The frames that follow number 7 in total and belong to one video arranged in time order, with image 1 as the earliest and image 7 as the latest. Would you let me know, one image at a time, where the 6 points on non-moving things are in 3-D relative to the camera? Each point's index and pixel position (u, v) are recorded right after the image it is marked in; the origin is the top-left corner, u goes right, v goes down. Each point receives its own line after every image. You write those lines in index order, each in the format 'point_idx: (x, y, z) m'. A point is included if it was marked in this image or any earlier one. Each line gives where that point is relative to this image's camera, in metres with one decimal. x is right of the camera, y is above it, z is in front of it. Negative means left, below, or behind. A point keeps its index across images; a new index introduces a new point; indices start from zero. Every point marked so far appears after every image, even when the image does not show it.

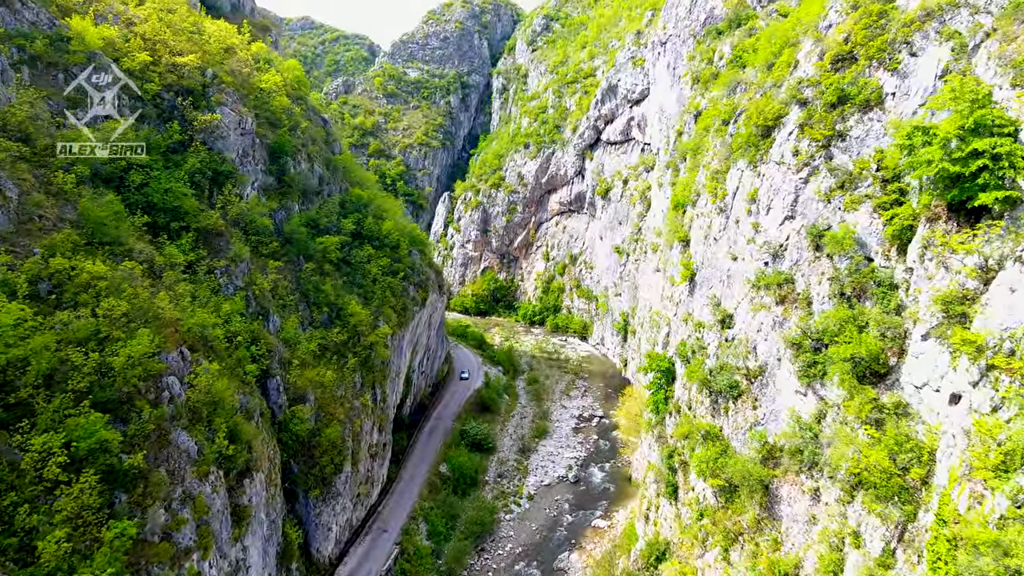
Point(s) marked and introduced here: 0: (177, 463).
0: (-7.1, -3.7, +14.0) m
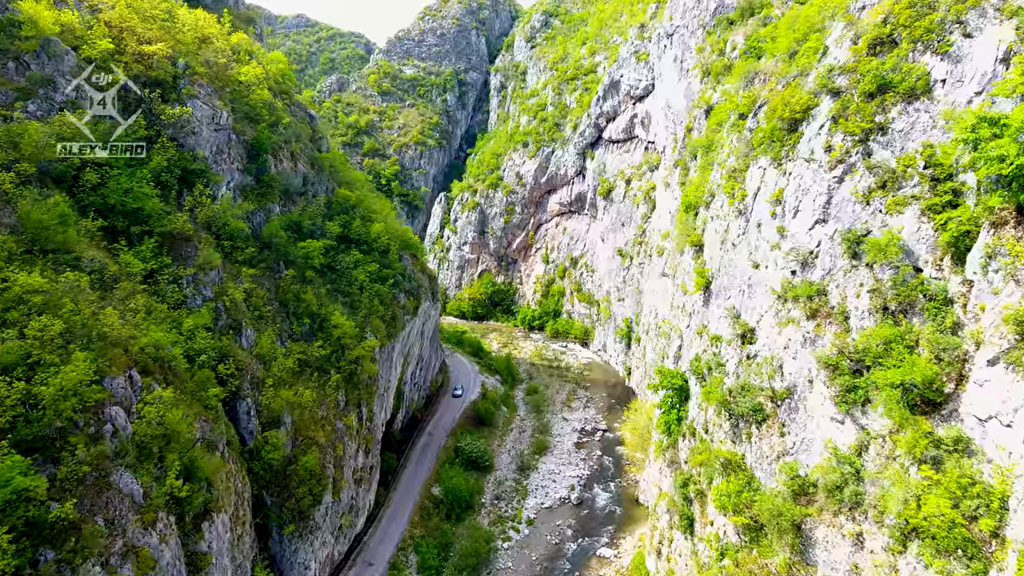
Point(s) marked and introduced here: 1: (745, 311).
0: (-7.2, -4.0, +12.0) m
1: (+6.7, -0.7, +18.9) m
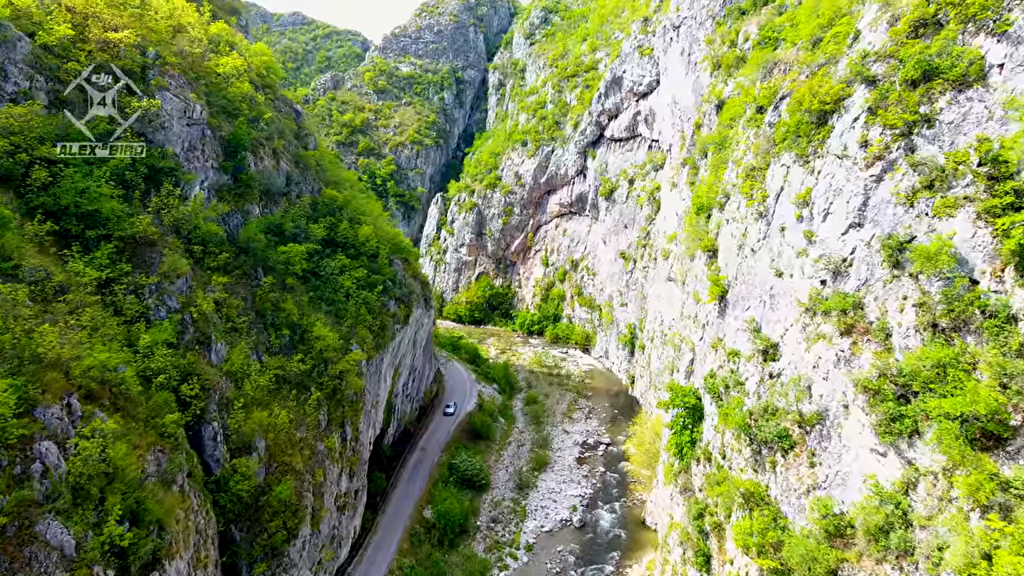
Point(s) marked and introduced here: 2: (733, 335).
0: (-7.2, -4.3, +10.2) m
1: (+6.6, -0.9, +17.1) m
2: (+6.2, -1.3, +18.6) m
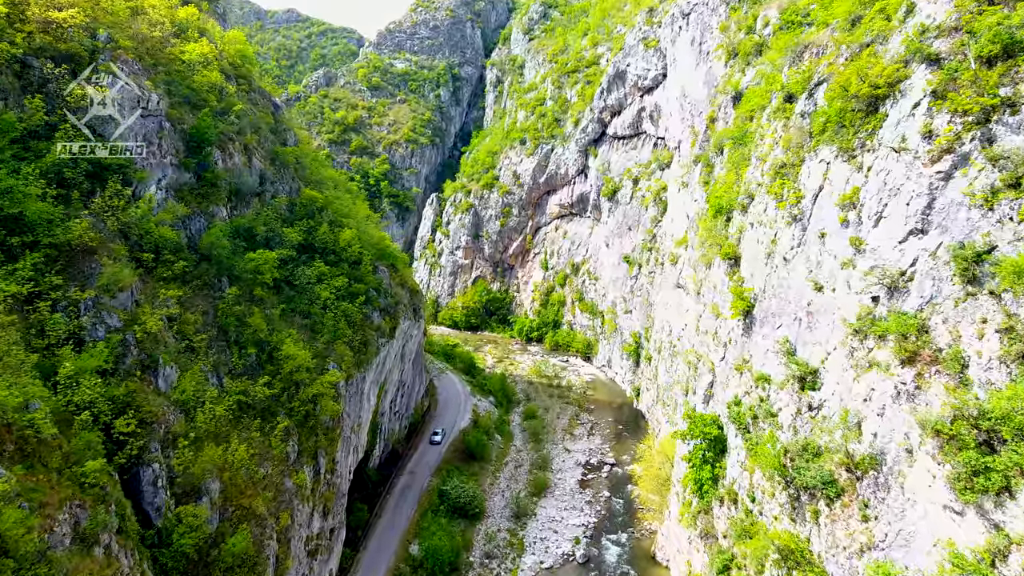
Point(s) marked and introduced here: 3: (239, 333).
0: (-7.3, -4.6, +7.7) m
1: (+6.5, -1.3, +14.7) m
2: (+6.1, -1.7, +16.2) m
3: (-7.6, -1.3, +18.4) m
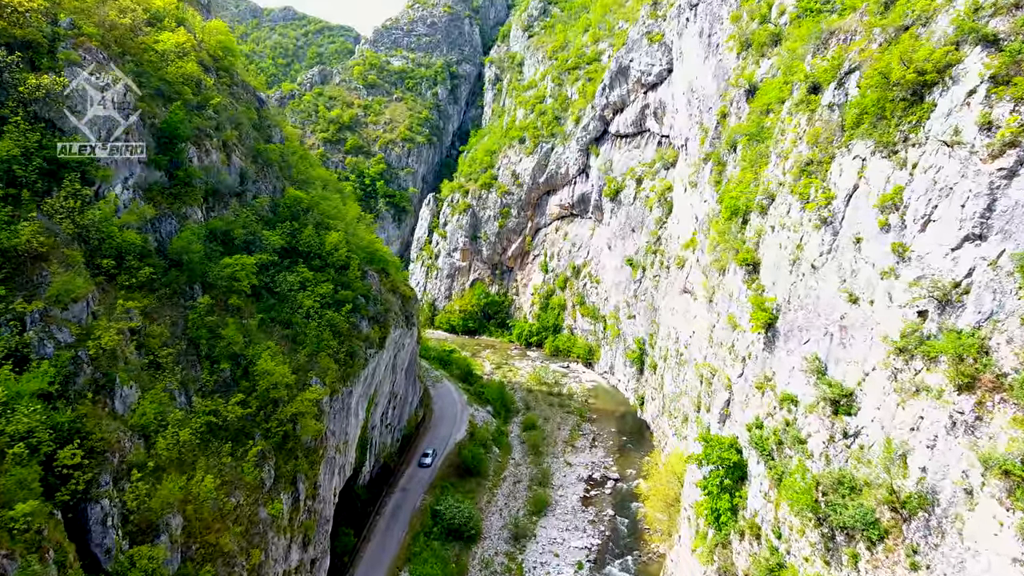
0: (-7.4, -4.9, +6.2) m
1: (+6.4, -1.5, +13.1) m
2: (+6.0, -1.9, +14.6) m
3: (-7.7, -1.5, +16.8) m
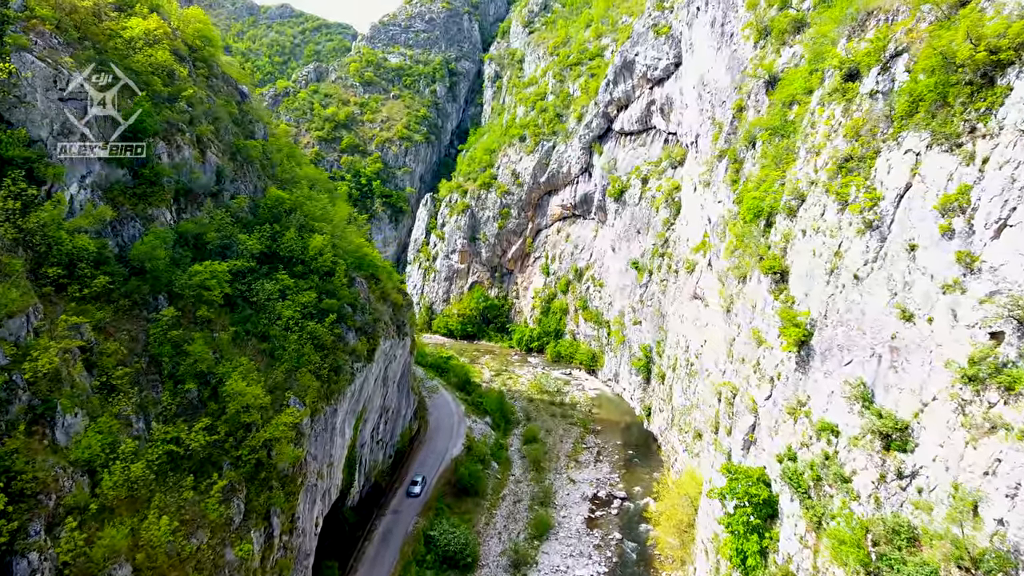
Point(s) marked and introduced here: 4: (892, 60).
0: (-7.4, -5.1, +4.4) m
1: (+6.4, -1.8, +11.3) m
2: (+6.0, -2.1, +12.8) m
3: (-7.7, -1.7, +15.1) m
4: (+7.5, +4.5, +13.2) m
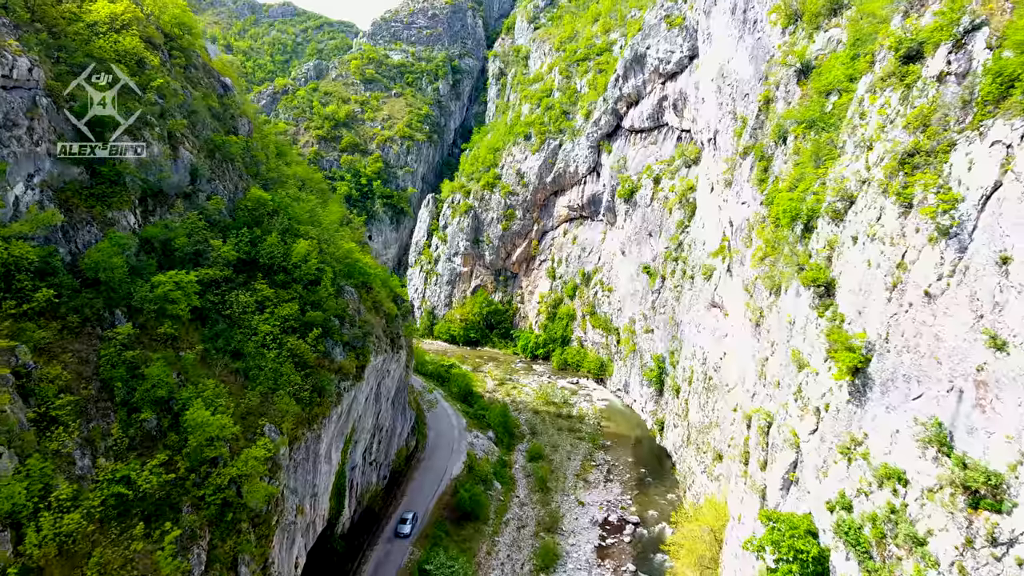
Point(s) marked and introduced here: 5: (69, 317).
0: (-7.4, -5.4, +2.5) m
1: (+6.5, -2.1, +9.3) m
2: (+6.1, -2.4, +10.8) m
3: (-7.6, -2.0, +13.2) m
4: (+7.5, +4.2, +11.1) m
5: (-8.8, -0.6, +13.1) m
